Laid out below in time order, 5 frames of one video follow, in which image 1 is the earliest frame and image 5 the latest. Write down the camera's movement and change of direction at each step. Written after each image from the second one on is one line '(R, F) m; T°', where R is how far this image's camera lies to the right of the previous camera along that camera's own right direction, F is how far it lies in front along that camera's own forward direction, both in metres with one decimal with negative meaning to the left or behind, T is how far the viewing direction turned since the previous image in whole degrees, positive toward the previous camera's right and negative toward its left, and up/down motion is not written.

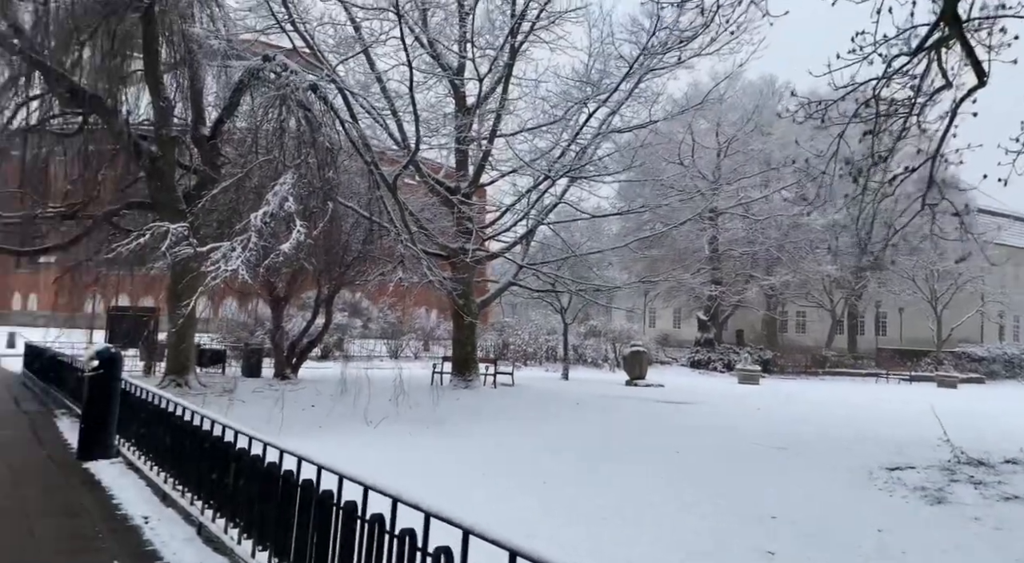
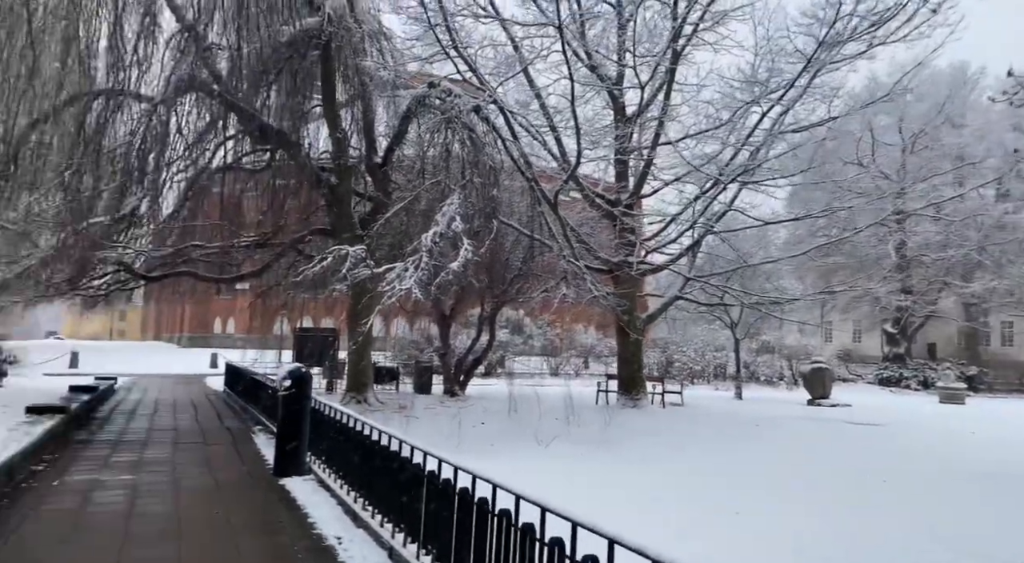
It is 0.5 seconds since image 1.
(-0.1, +0.2) m; -12°
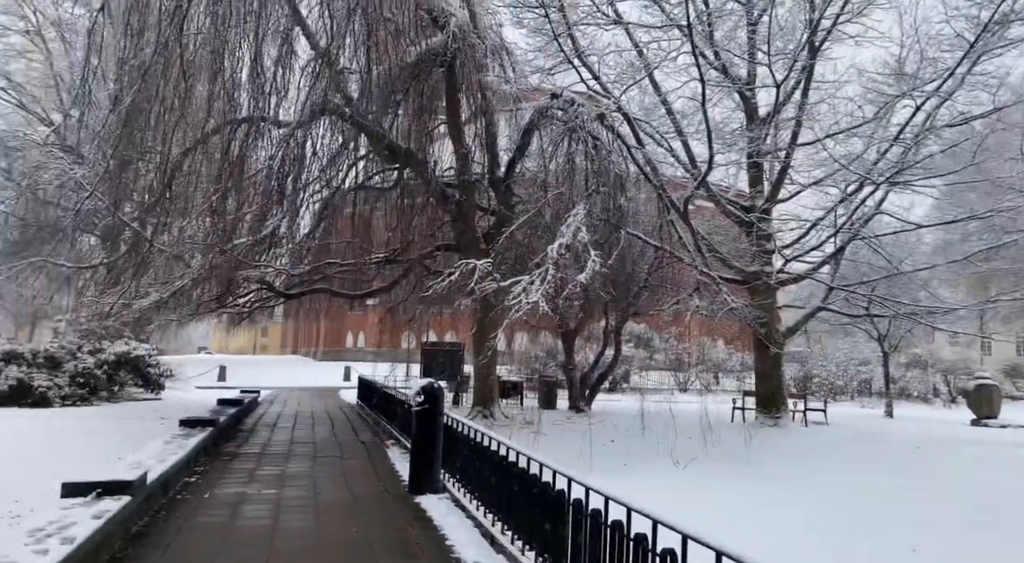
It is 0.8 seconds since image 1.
(-0.1, +0.2) m; -9°
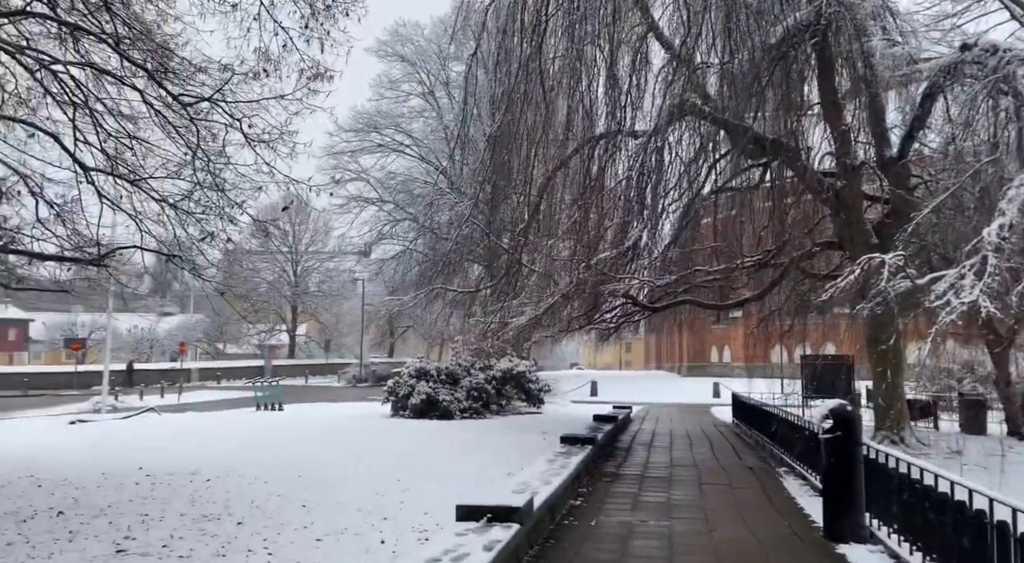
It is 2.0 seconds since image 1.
(-0.3, +0.7) m; -26°
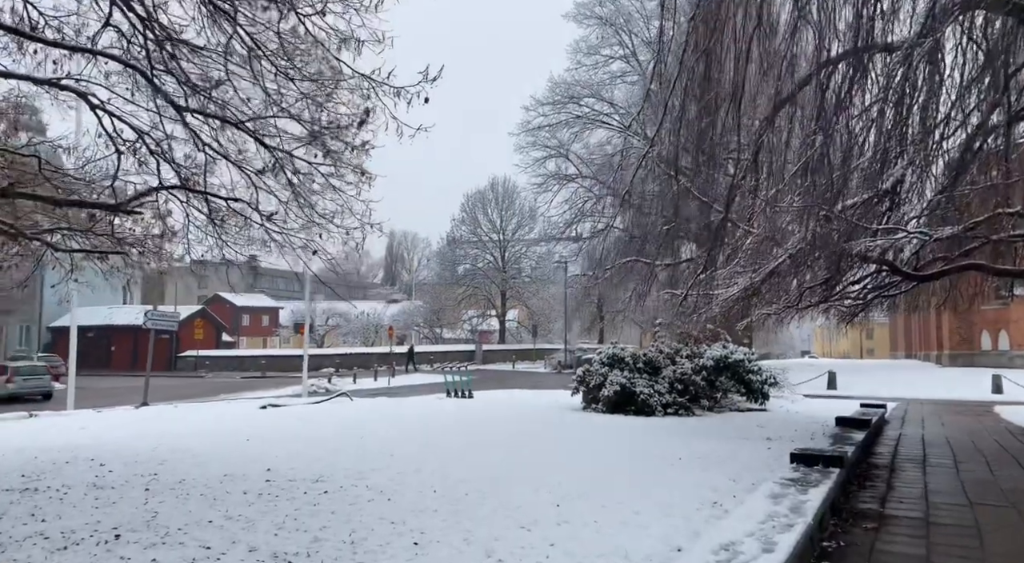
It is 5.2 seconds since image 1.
(+0.1, +2.3) m; -16°
